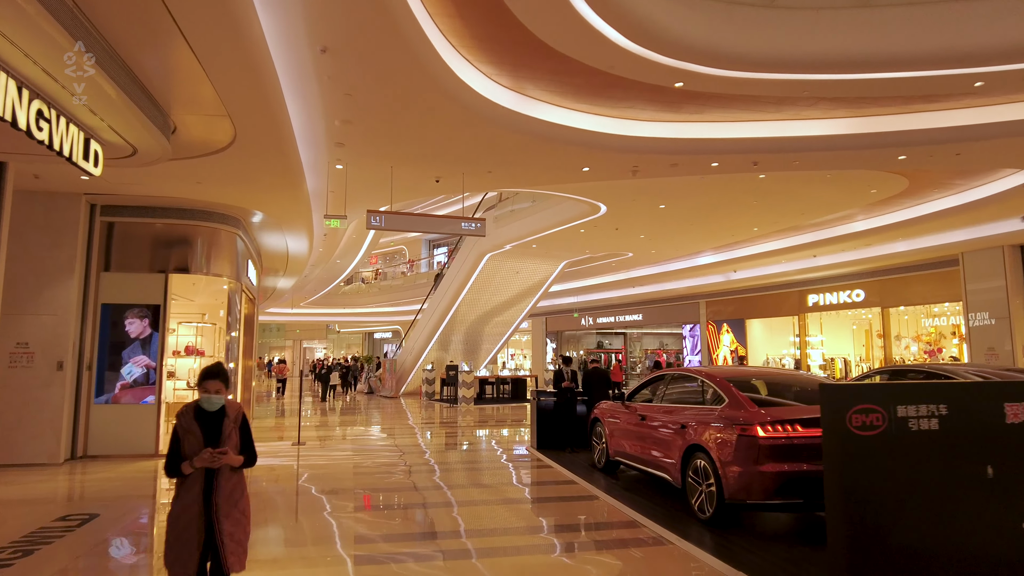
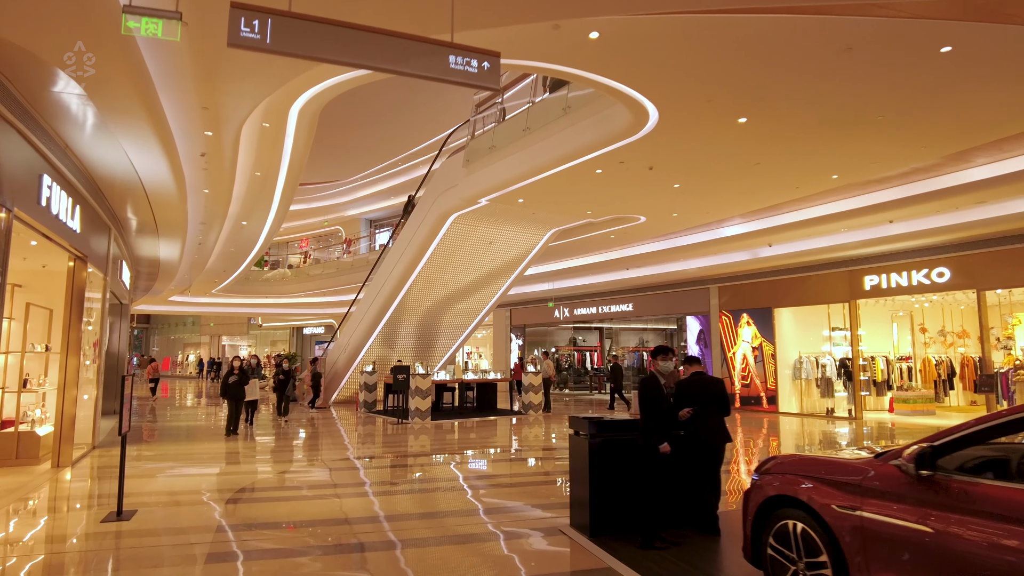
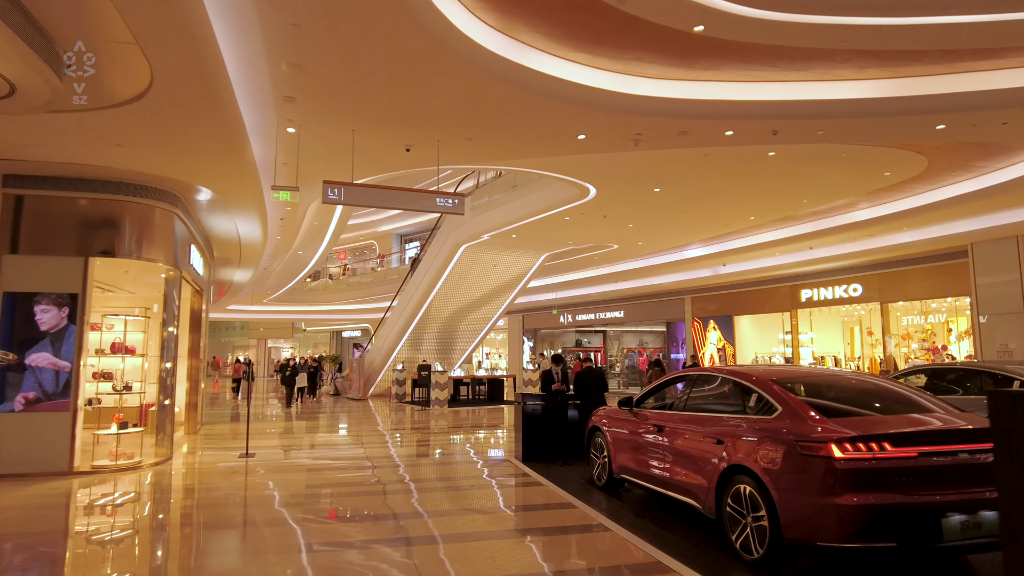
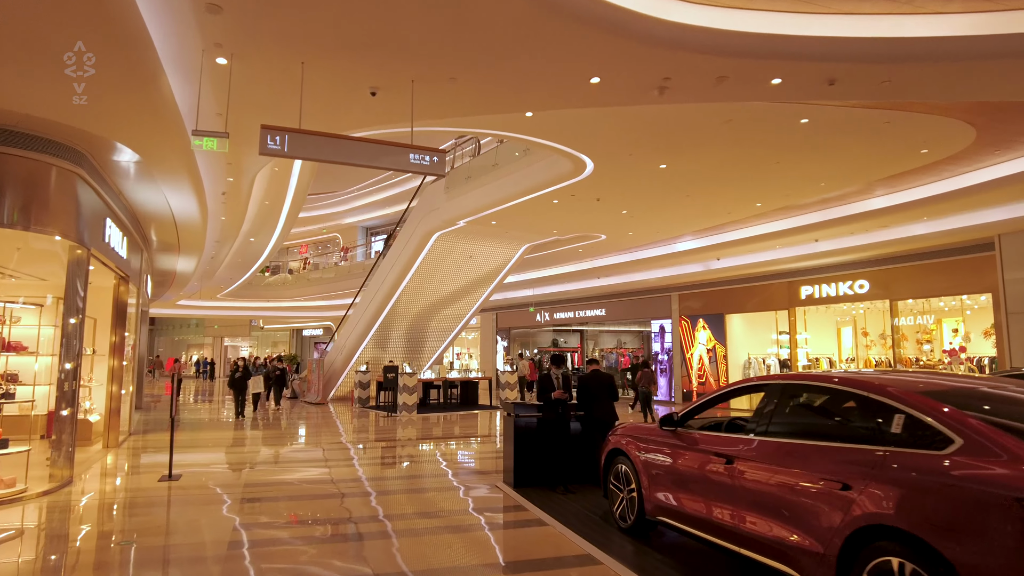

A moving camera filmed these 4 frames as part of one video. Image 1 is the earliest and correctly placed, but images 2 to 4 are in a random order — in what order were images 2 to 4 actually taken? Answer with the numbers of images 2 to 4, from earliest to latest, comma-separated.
3, 4, 2
